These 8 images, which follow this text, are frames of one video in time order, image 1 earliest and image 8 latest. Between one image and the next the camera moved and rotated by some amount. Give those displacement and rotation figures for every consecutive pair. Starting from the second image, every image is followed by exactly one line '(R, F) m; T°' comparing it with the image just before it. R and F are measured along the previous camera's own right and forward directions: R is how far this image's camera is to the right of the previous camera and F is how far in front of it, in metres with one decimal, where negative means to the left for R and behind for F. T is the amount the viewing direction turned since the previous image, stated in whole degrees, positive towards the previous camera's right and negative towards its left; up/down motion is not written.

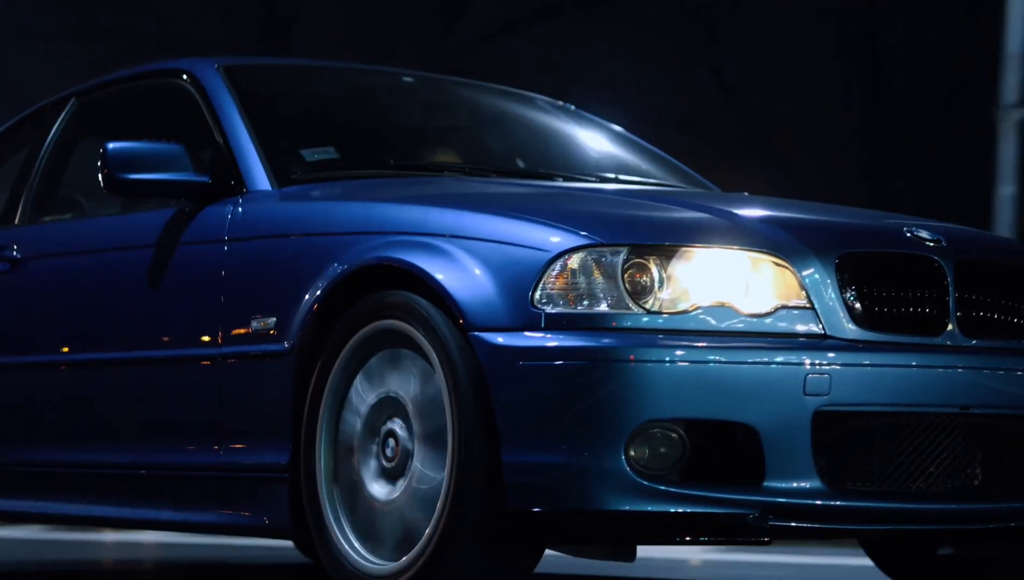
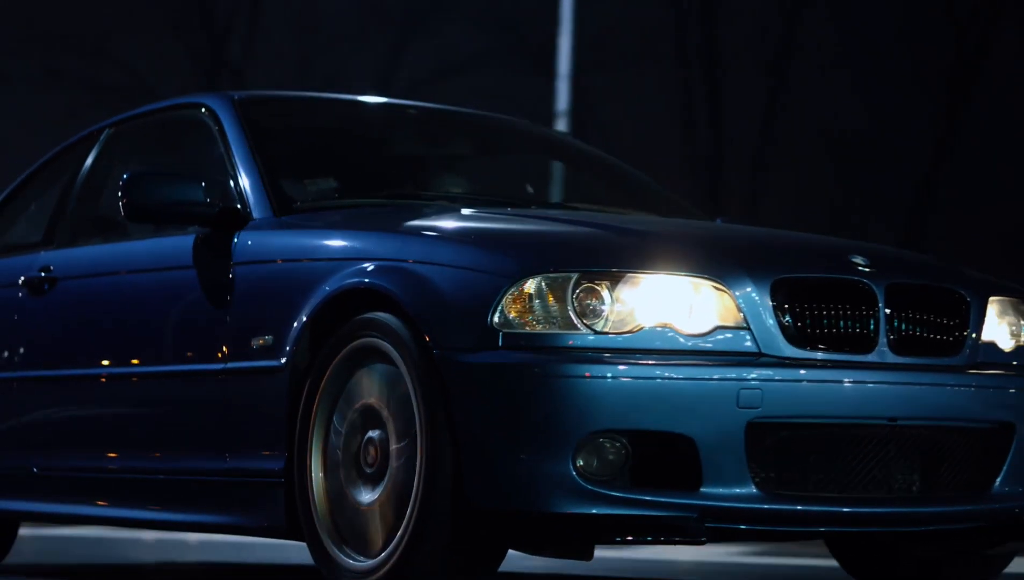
(+0.3, -0.4) m; -3°
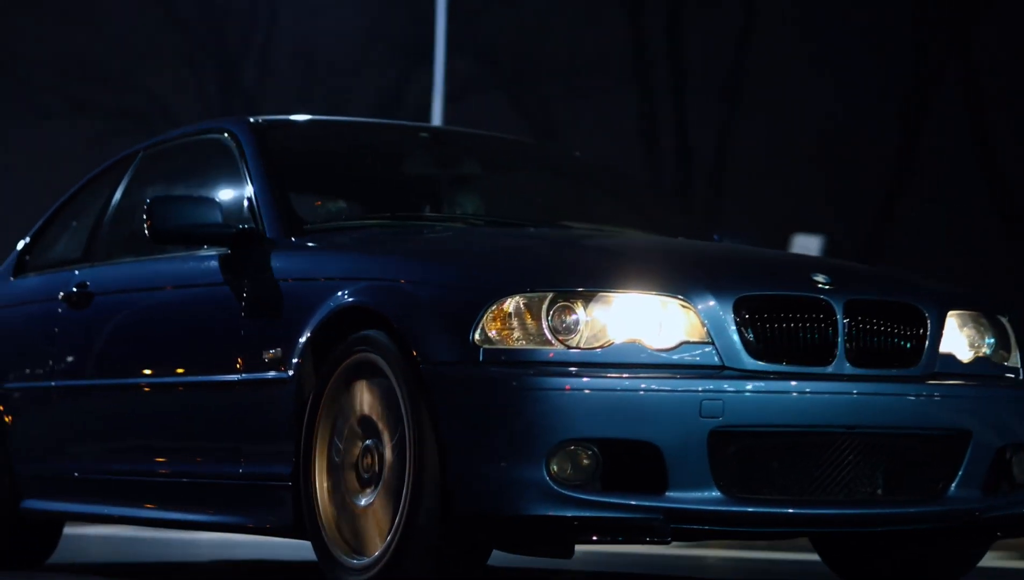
(+0.2, -0.4) m; -2°
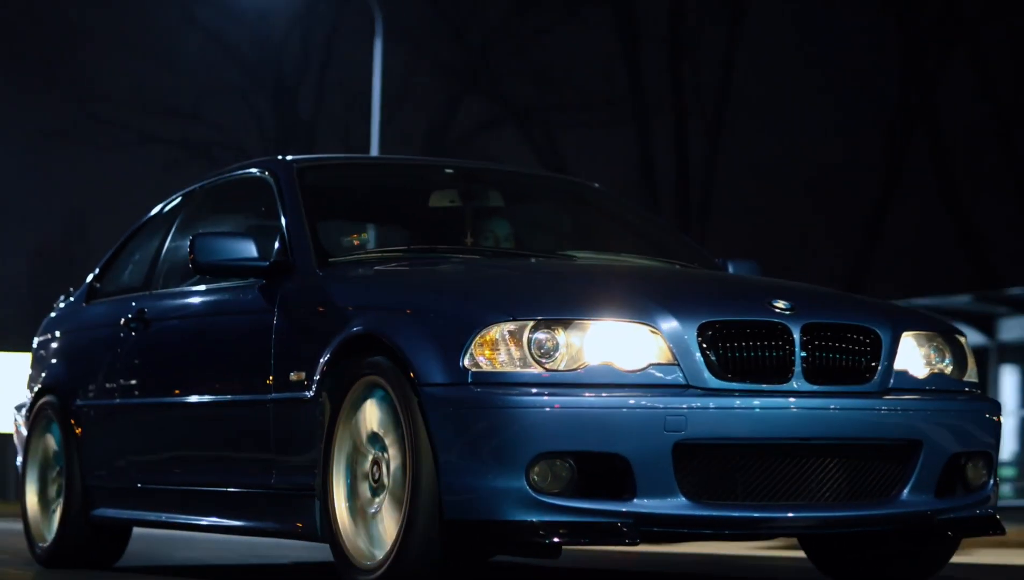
(+0.4, -0.6) m; -3°
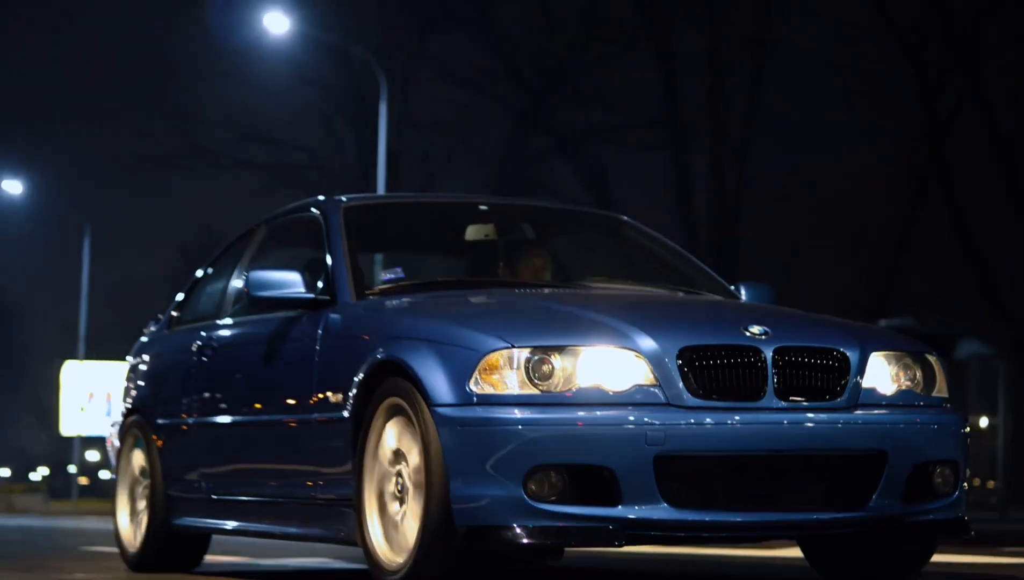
(+0.4, -0.7) m; -4°
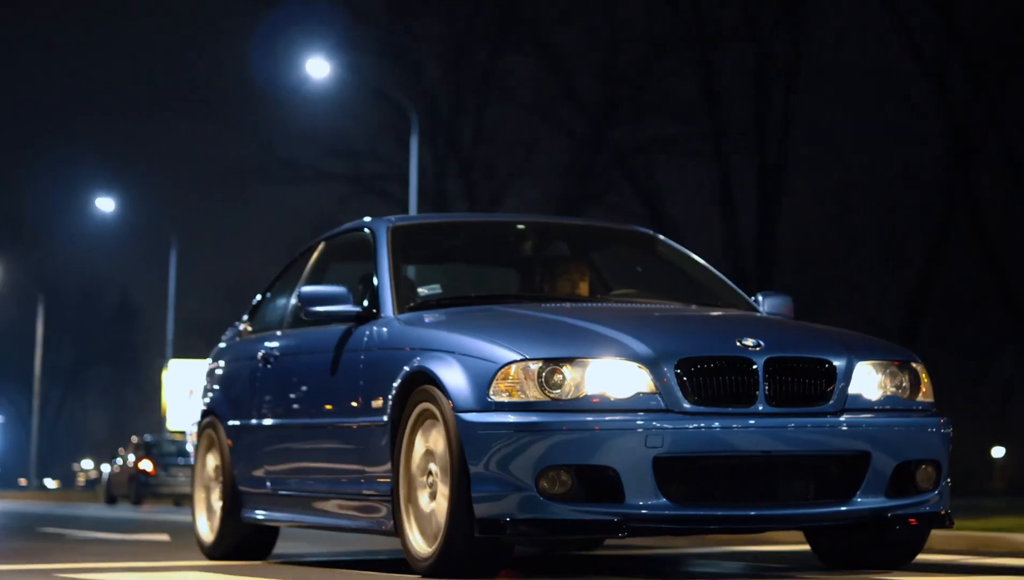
(+0.3, -0.7) m; -3°
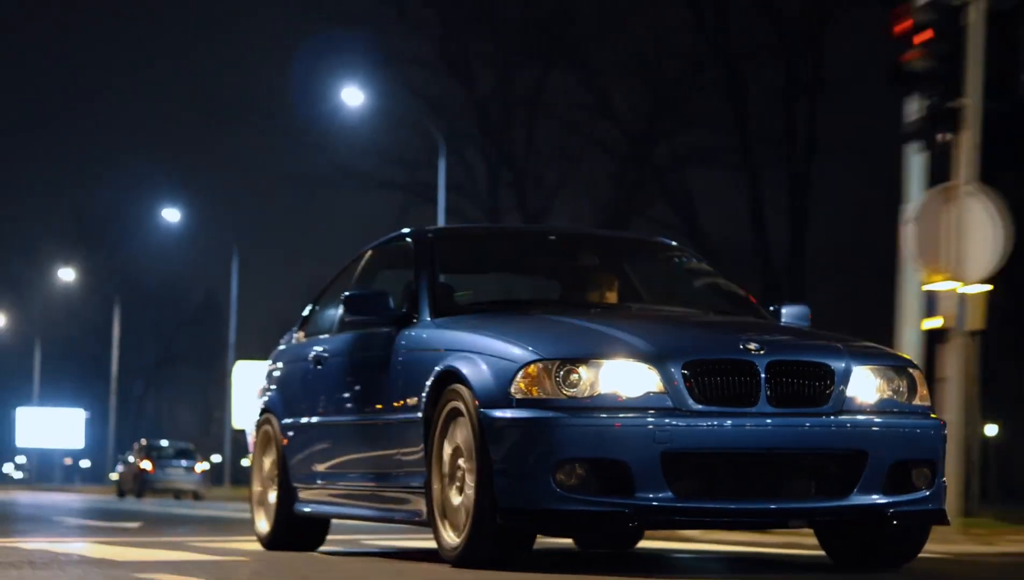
(+0.2, -0.6) m; -2°
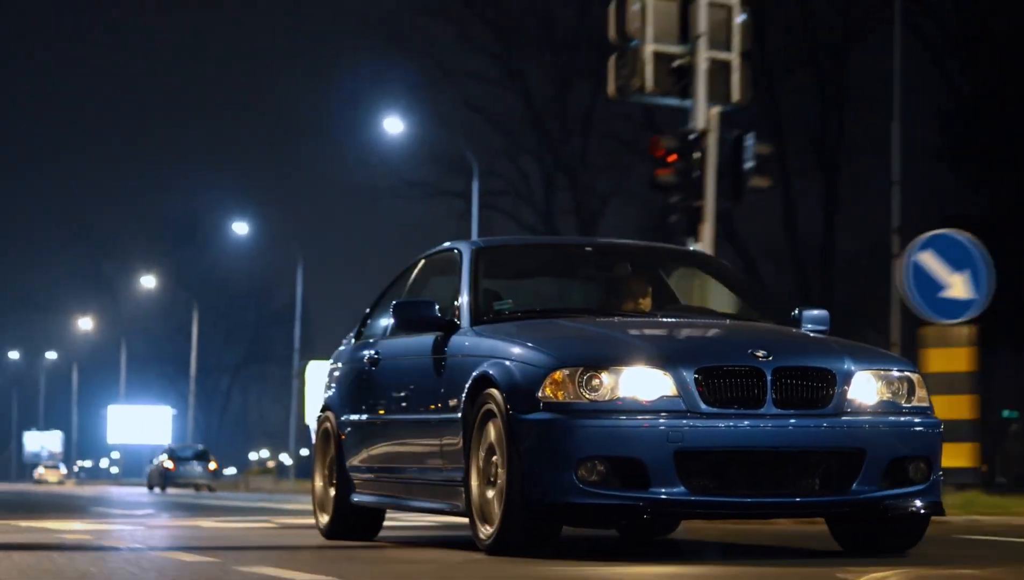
(+0.2, -0.7) m; -2°
